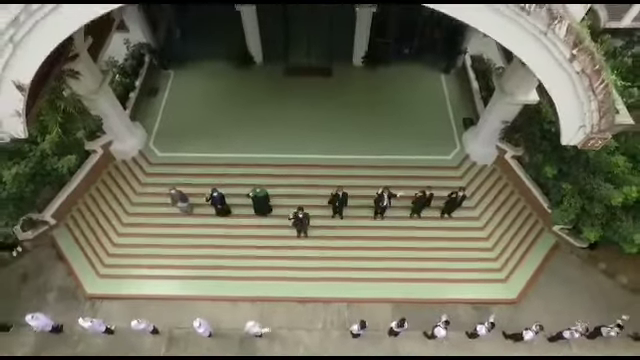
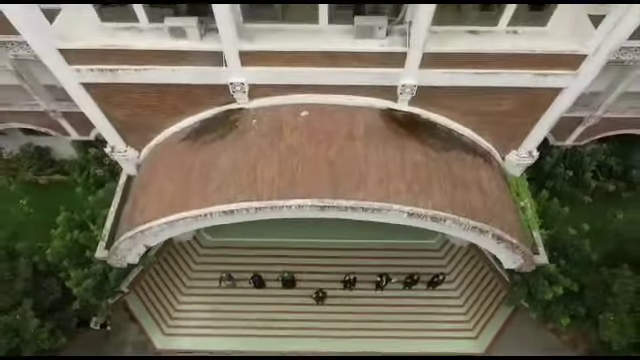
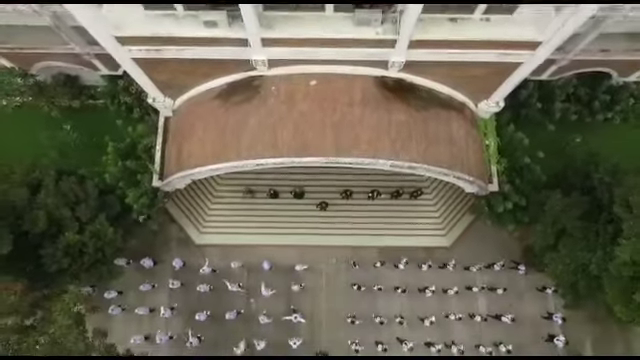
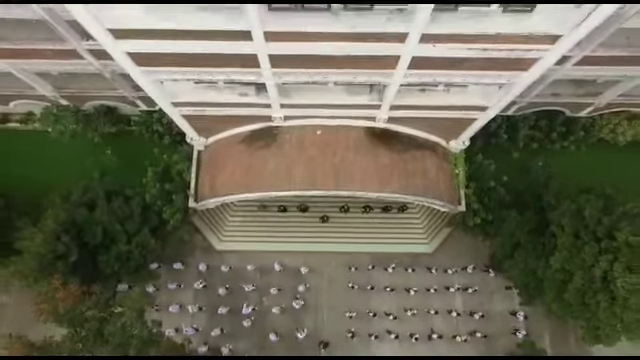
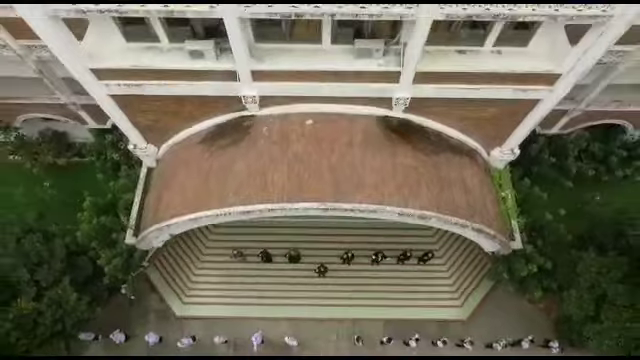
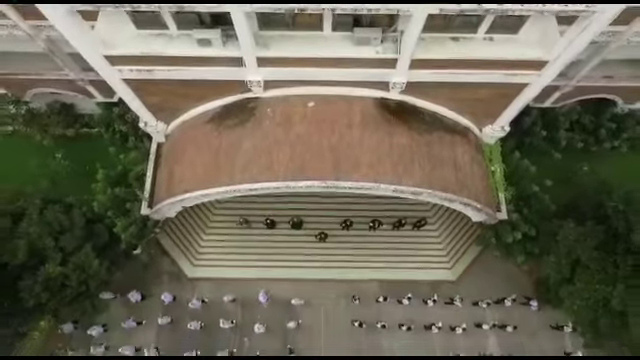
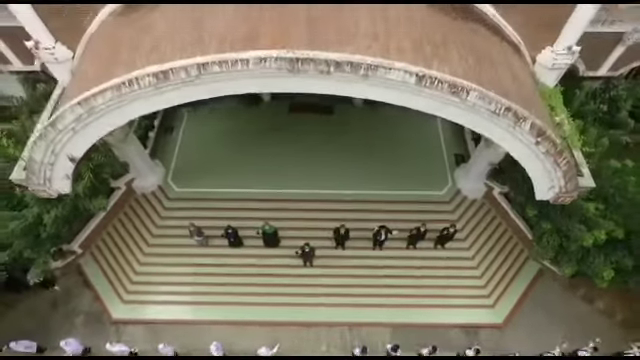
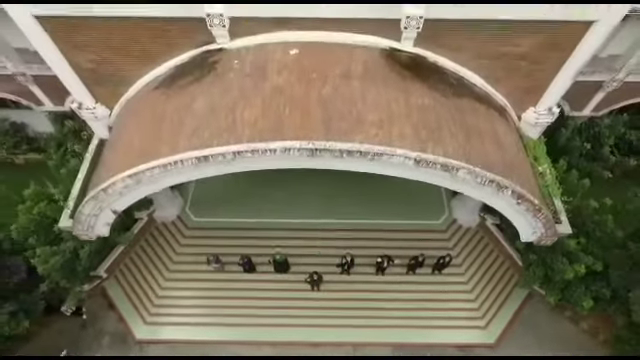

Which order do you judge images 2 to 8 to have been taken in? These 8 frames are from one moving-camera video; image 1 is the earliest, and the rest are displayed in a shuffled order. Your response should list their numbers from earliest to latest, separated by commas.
7, 8, 2, 5, 6, 3, 4
